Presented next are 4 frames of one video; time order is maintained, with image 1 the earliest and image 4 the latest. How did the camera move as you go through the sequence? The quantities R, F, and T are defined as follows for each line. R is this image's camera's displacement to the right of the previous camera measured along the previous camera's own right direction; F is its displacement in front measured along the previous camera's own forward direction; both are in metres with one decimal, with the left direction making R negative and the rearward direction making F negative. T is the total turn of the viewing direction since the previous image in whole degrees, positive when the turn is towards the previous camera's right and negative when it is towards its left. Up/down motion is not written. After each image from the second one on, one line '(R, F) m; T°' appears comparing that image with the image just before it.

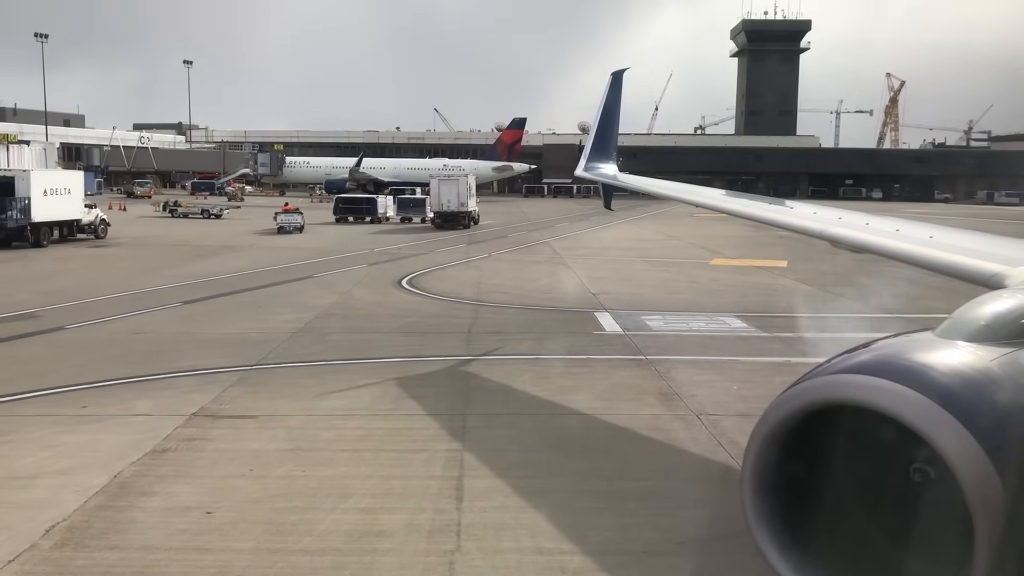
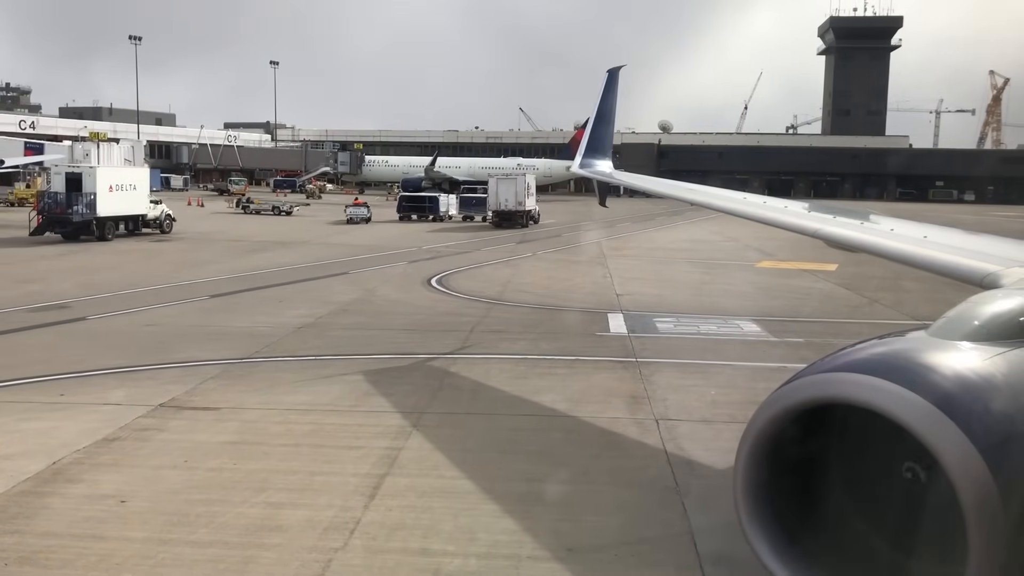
(+1.4, +0.2) m; -5°
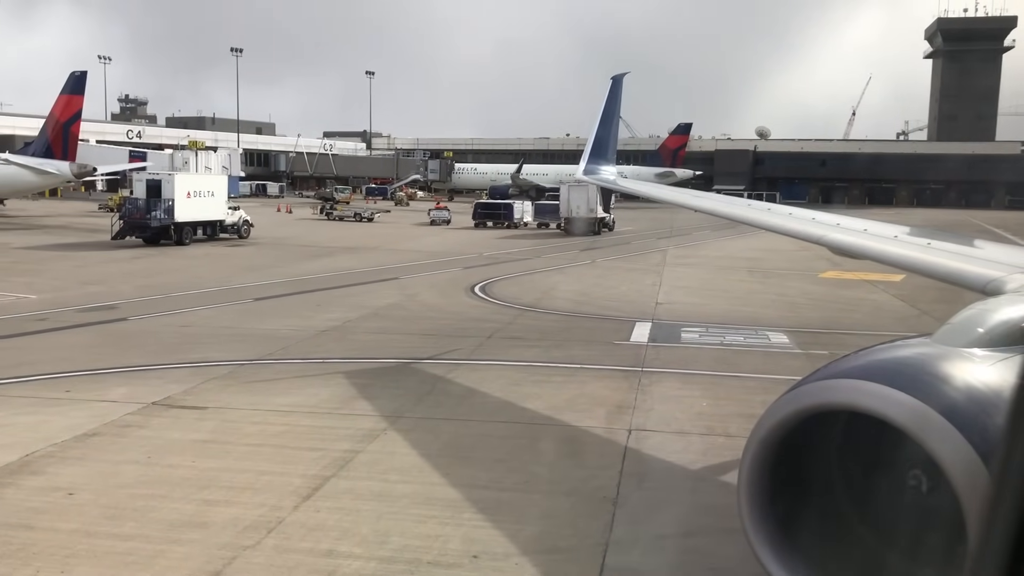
(+1.4, +0.1) m; -6°
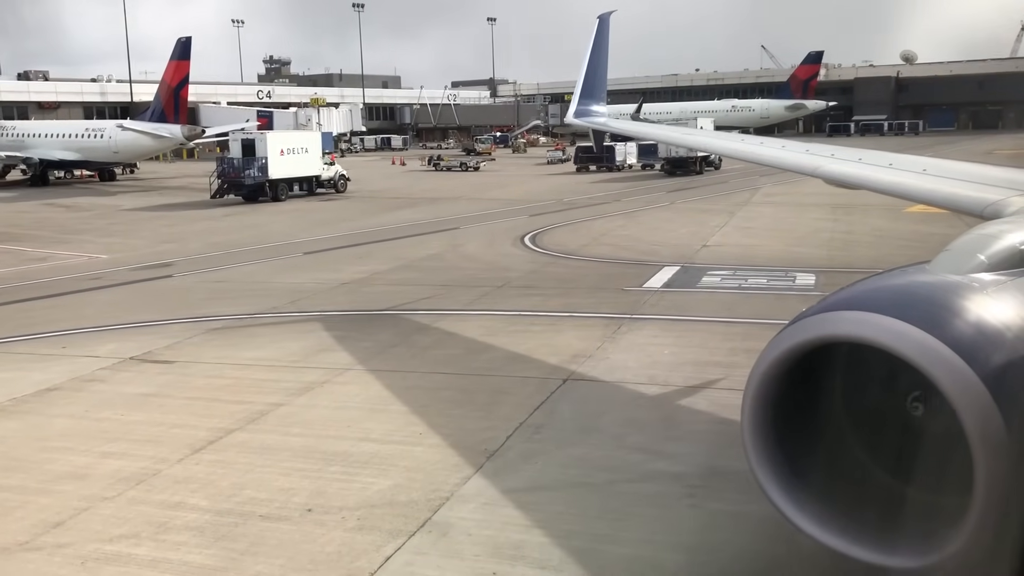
(+2.3, +0.4) m; -9°
